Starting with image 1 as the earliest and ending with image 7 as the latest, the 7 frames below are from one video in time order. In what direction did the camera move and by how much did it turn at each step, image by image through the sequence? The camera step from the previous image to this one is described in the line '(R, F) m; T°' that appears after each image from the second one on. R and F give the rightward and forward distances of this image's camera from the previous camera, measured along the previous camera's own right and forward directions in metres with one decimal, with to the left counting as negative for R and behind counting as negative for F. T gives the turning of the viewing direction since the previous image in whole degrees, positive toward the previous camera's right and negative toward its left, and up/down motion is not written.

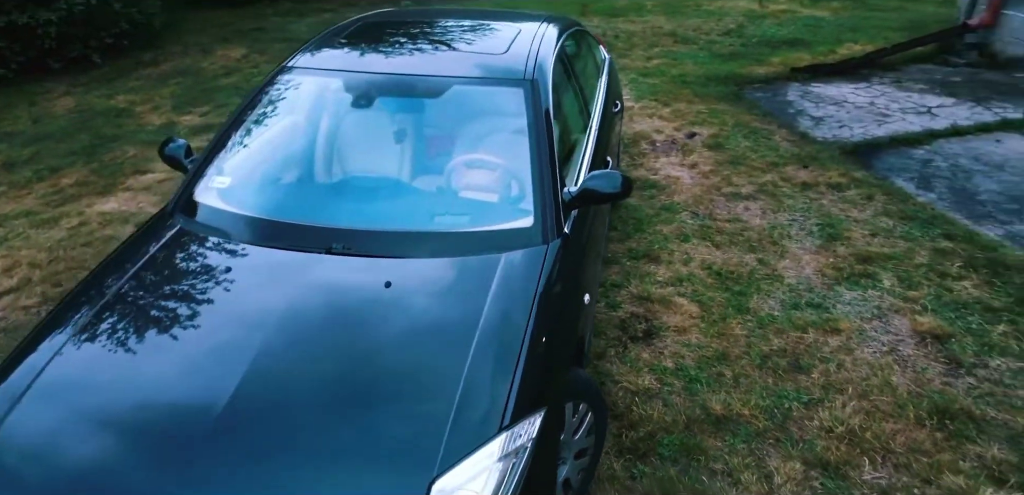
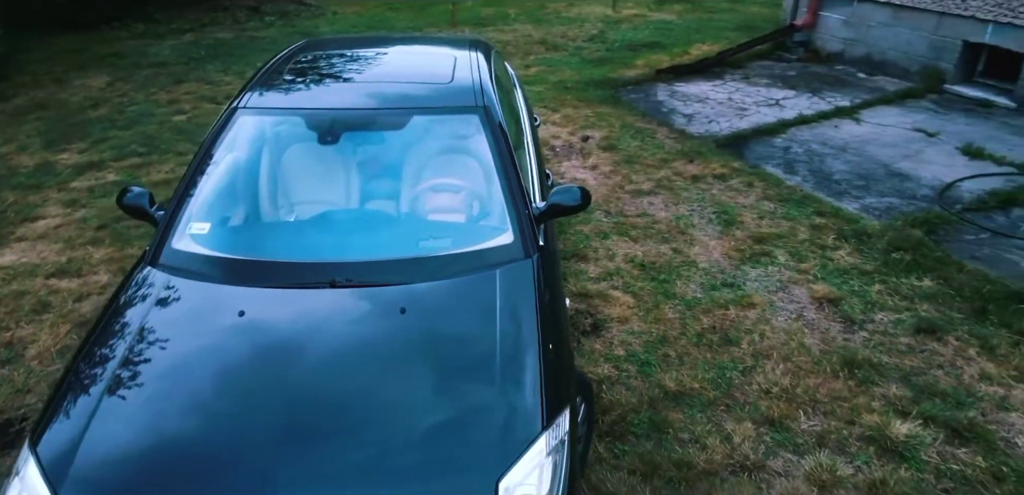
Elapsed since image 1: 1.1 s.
(-0.4, -0.1) m; +11°
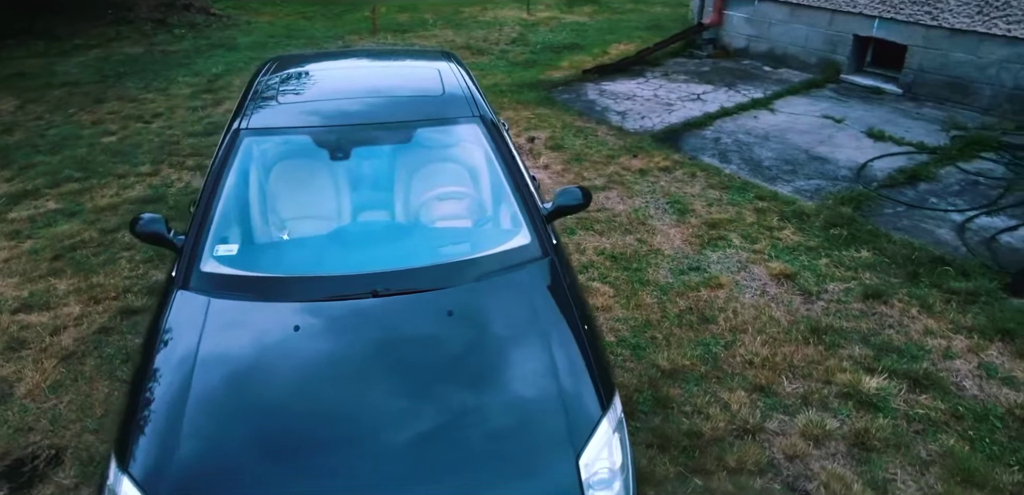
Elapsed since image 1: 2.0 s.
(-0.4, -0.1) m; +8°
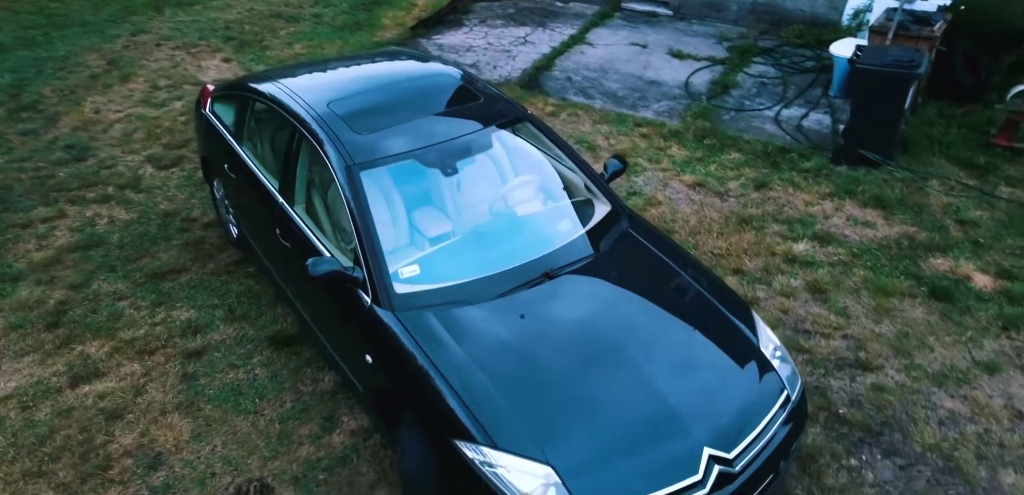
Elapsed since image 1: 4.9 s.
(-1.5, -0.2) m; +20°
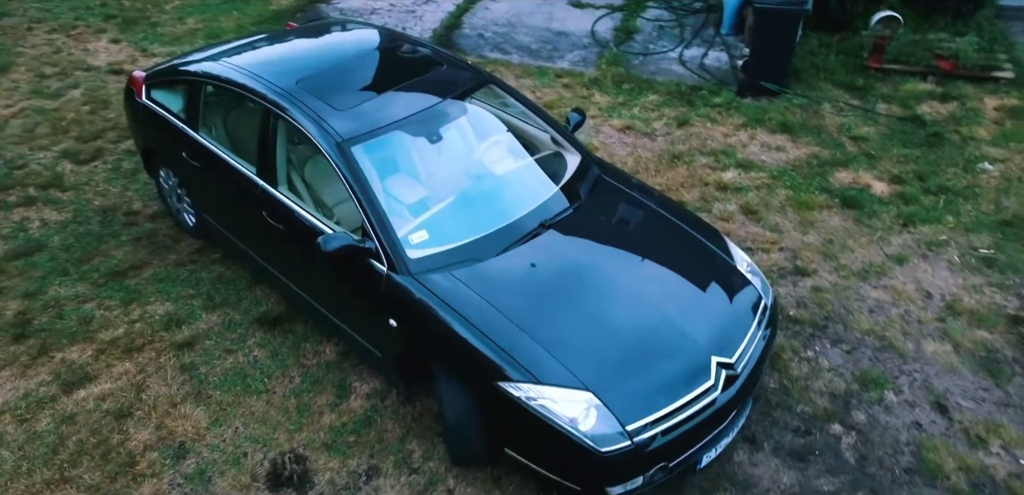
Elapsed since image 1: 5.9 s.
(-0.5, -0.2) m; +9°
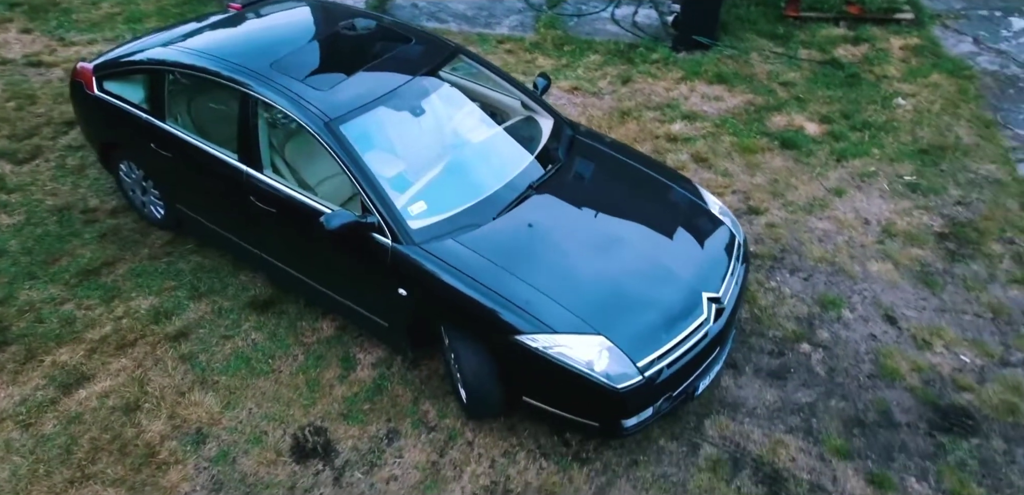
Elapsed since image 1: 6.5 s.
(-0.3, -0.1) m; +6°
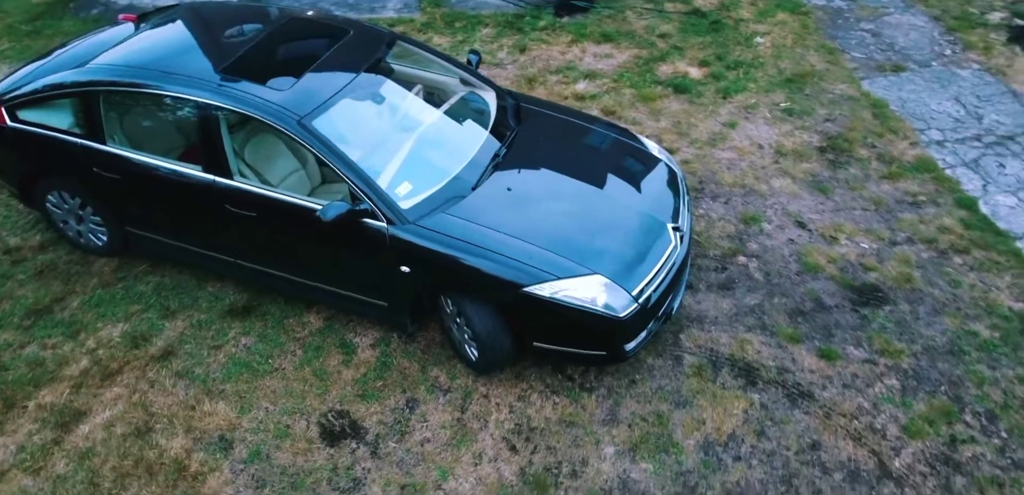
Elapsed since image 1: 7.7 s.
(-0.5, -0.2) m; +10°
